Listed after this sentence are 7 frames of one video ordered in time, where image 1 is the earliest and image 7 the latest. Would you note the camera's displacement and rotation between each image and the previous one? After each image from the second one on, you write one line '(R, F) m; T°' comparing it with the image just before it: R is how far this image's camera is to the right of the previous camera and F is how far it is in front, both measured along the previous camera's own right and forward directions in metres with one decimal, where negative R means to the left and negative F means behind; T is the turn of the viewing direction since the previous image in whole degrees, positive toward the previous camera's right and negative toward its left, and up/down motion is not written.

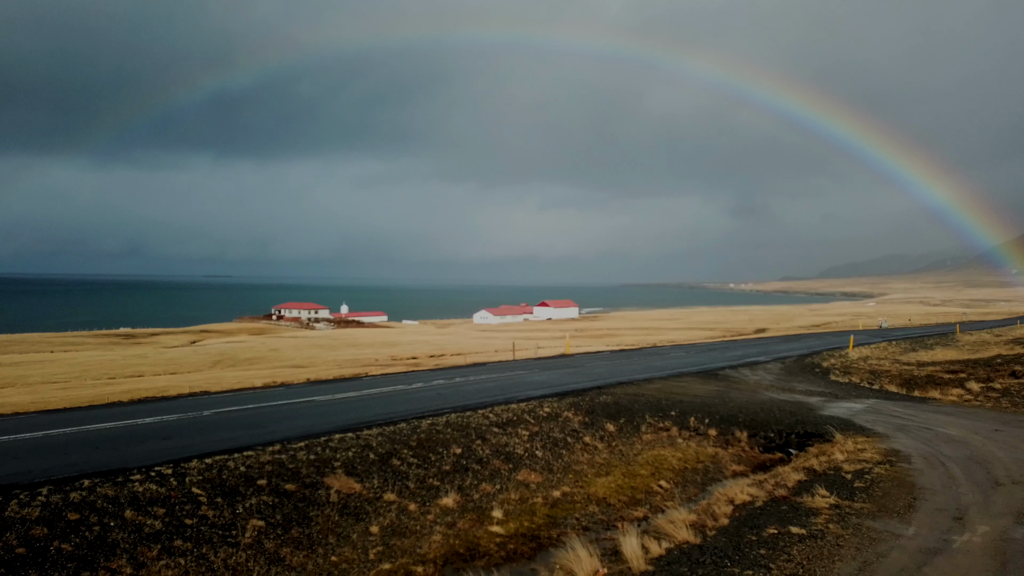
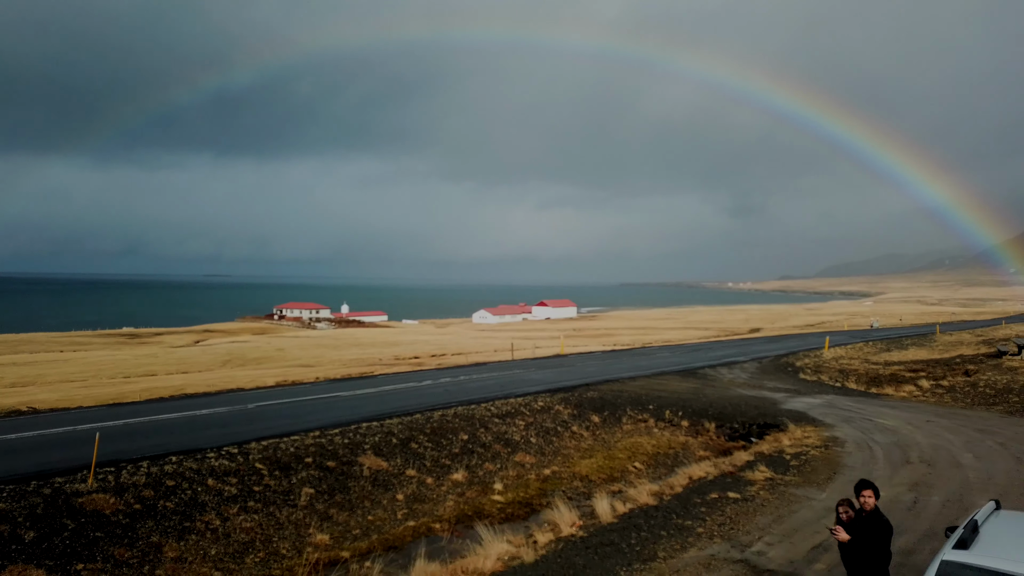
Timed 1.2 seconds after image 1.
(0.0, -2.8) m; 0°
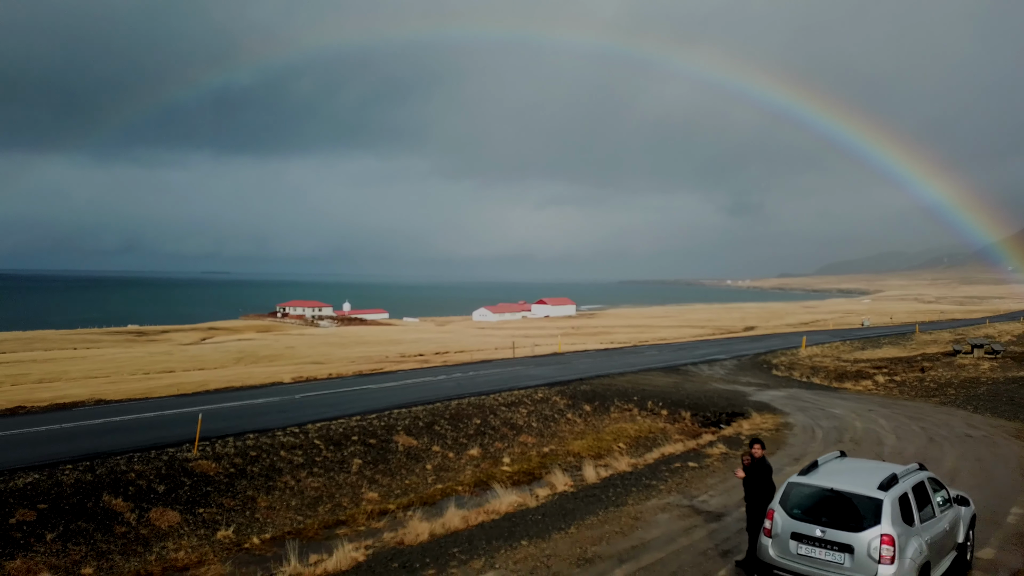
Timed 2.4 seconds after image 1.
(-0.2, -3.5) m; 0°
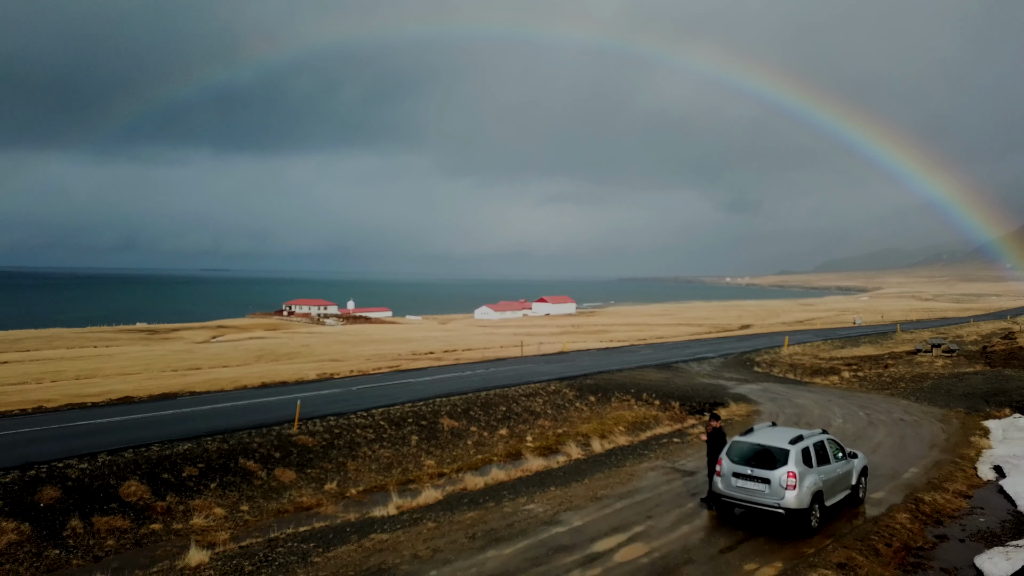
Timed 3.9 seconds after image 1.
(-0.9, -4.7) m; 0°
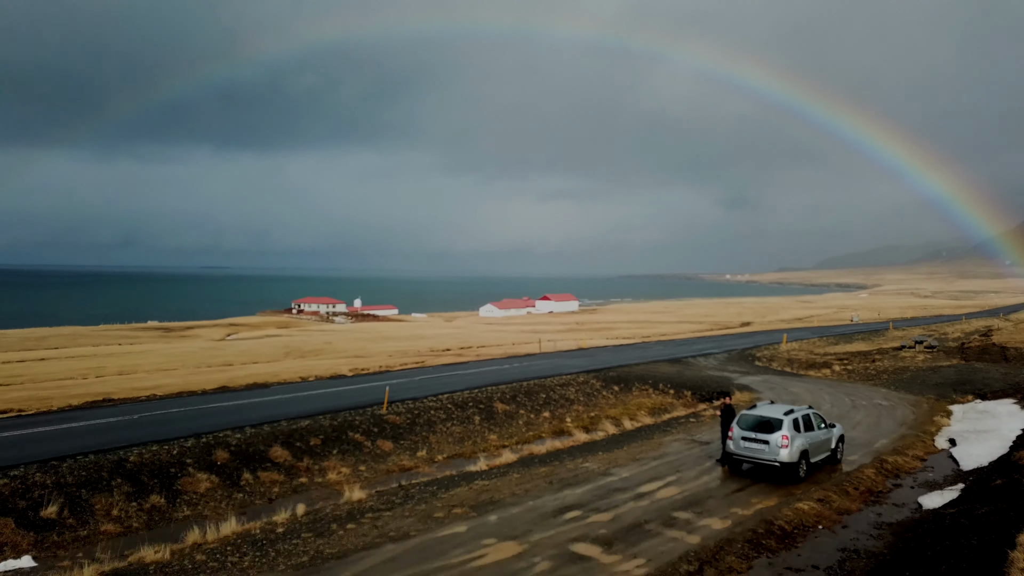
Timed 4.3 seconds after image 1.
(-2.1, -4.6) m; 0°
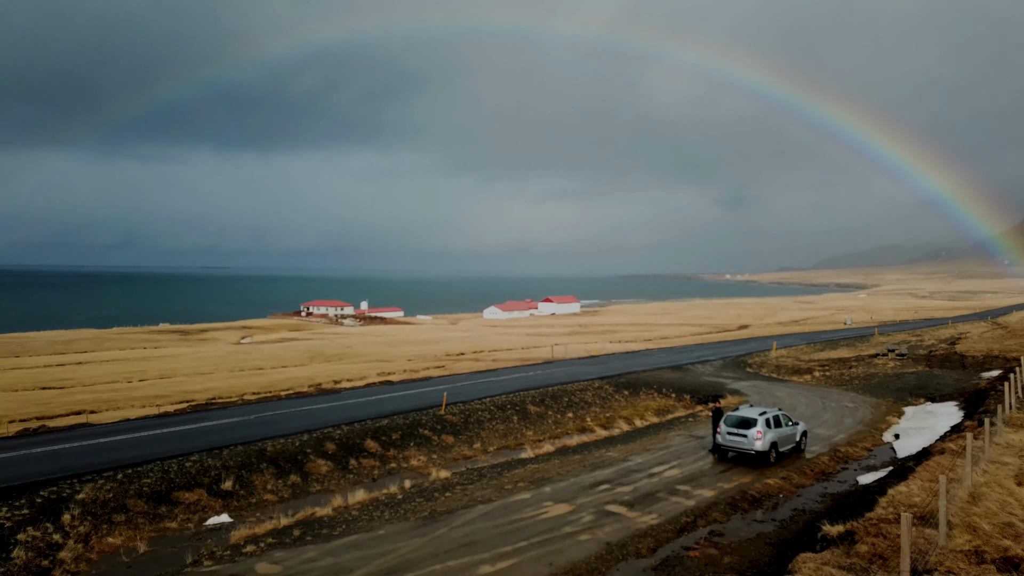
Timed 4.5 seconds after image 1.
(-1.8, -6.0) m; 0°
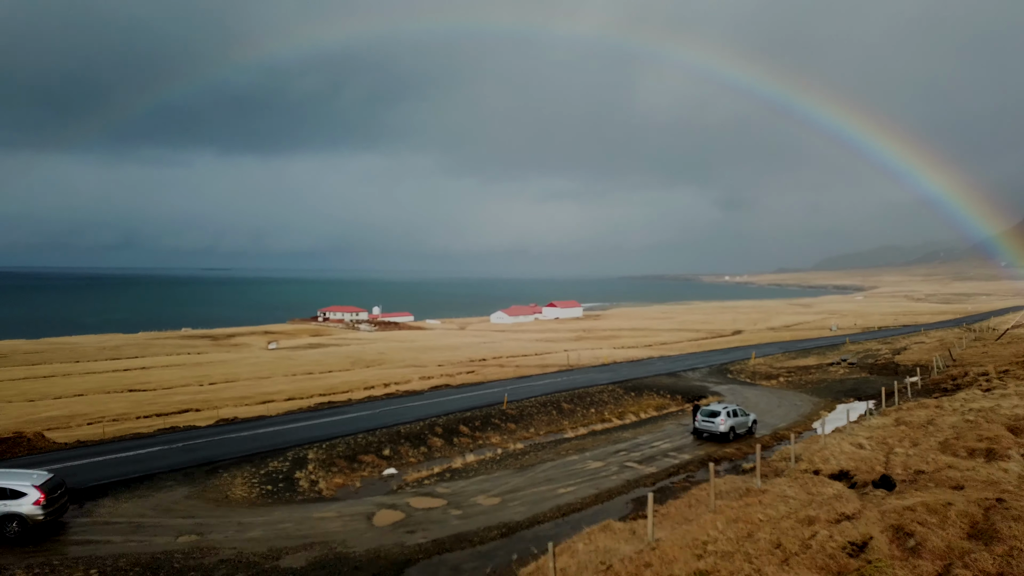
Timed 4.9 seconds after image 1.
(-3.2, -12.8) m; 0°
